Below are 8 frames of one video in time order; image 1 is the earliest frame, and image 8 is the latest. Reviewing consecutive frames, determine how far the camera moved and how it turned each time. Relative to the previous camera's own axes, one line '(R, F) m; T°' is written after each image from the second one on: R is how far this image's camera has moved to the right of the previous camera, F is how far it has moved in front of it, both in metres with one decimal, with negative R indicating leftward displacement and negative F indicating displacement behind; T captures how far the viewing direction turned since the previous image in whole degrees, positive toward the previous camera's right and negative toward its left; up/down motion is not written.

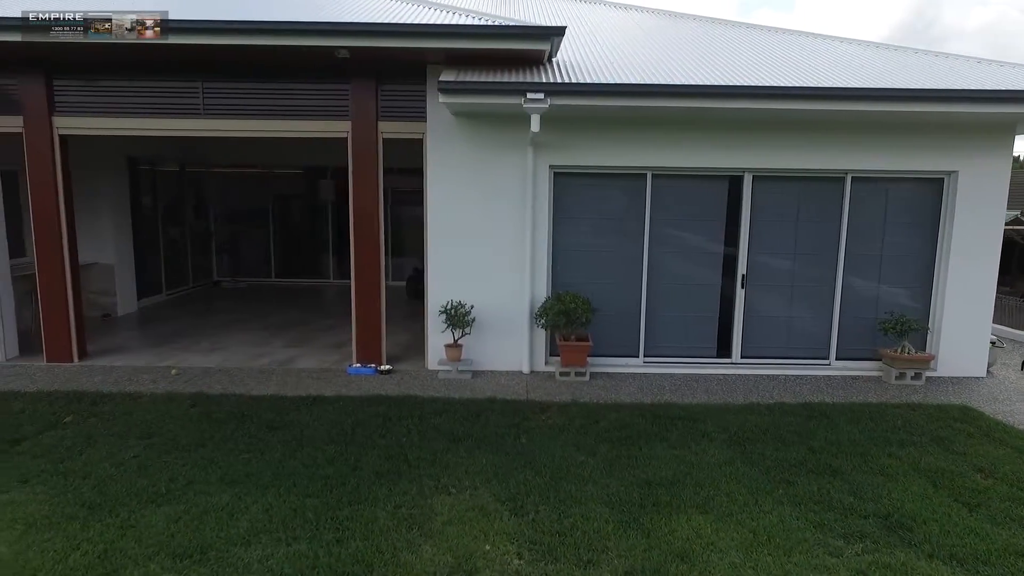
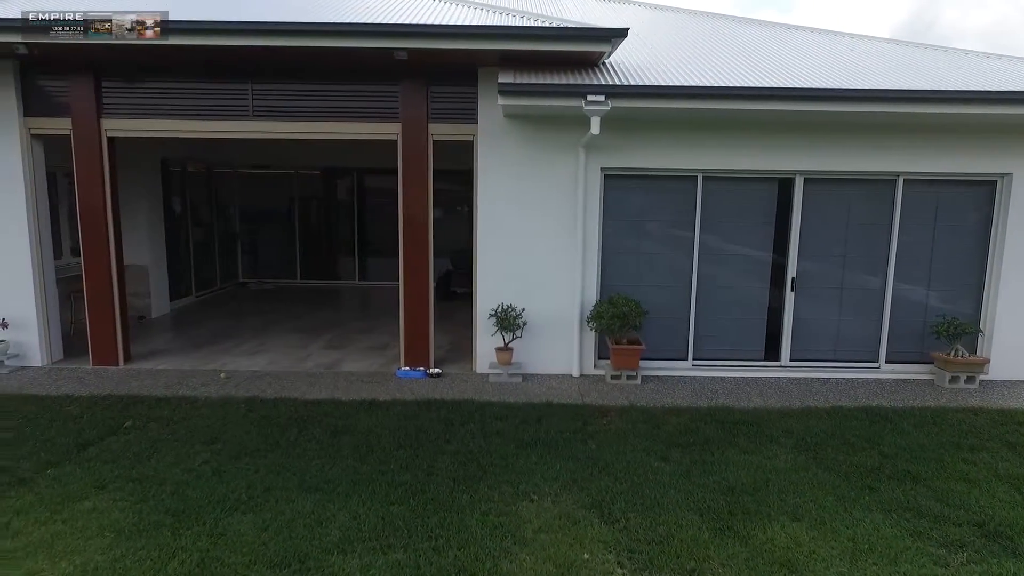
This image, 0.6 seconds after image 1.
(-0.4, 0.0) m; 0°
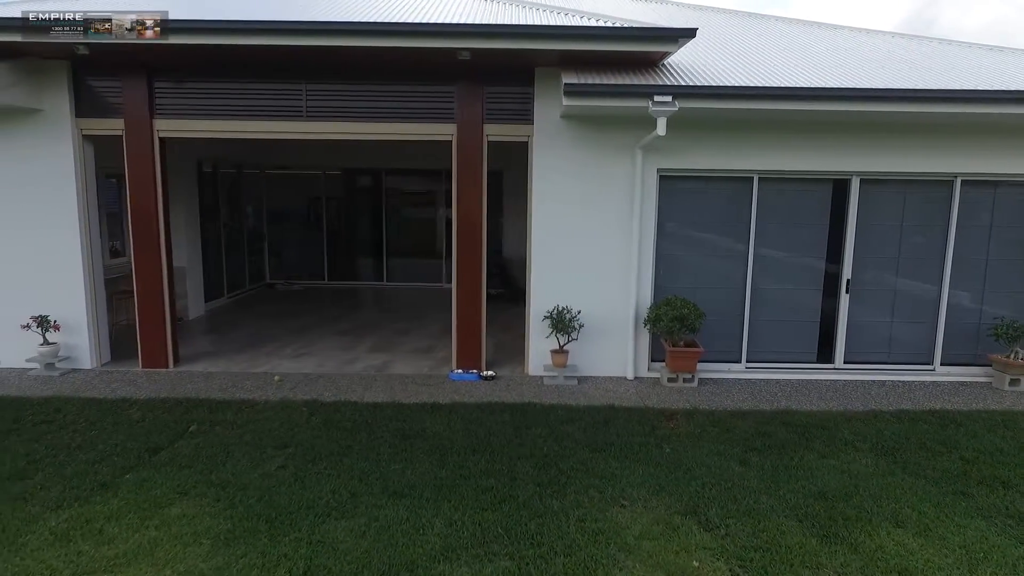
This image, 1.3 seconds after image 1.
(-0.4, 0.0) m; 0°
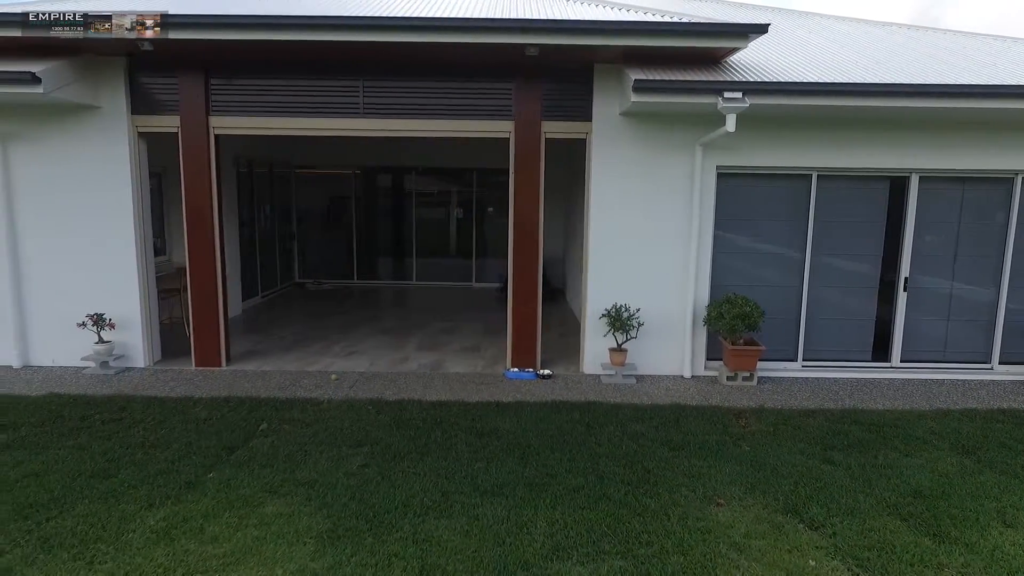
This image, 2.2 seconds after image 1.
(-0.4, 0.0) m; 0°
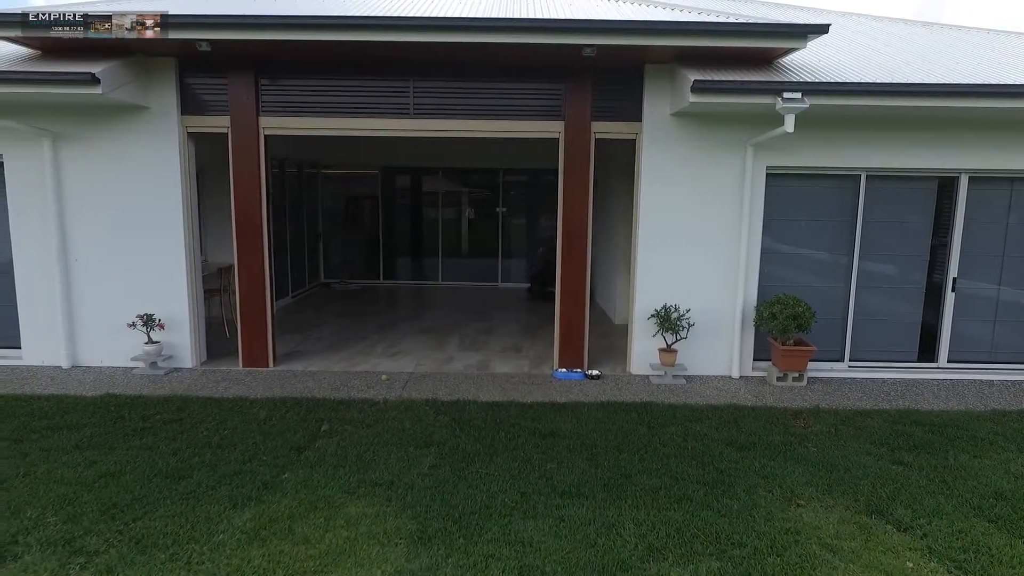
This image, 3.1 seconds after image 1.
(-0.3, 0.0) m; 0°
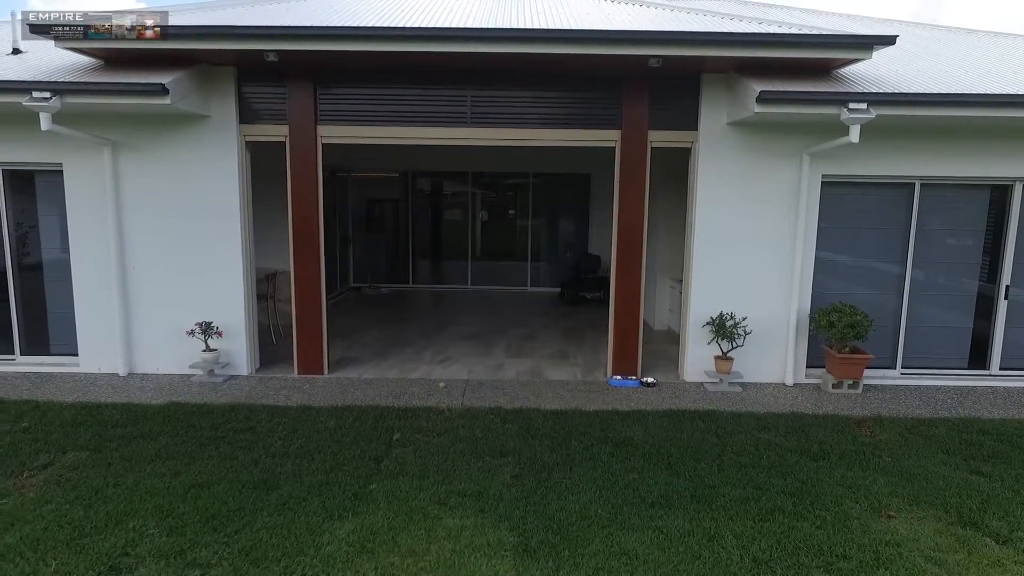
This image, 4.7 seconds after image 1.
(-0.4, 0.0) m; 0°
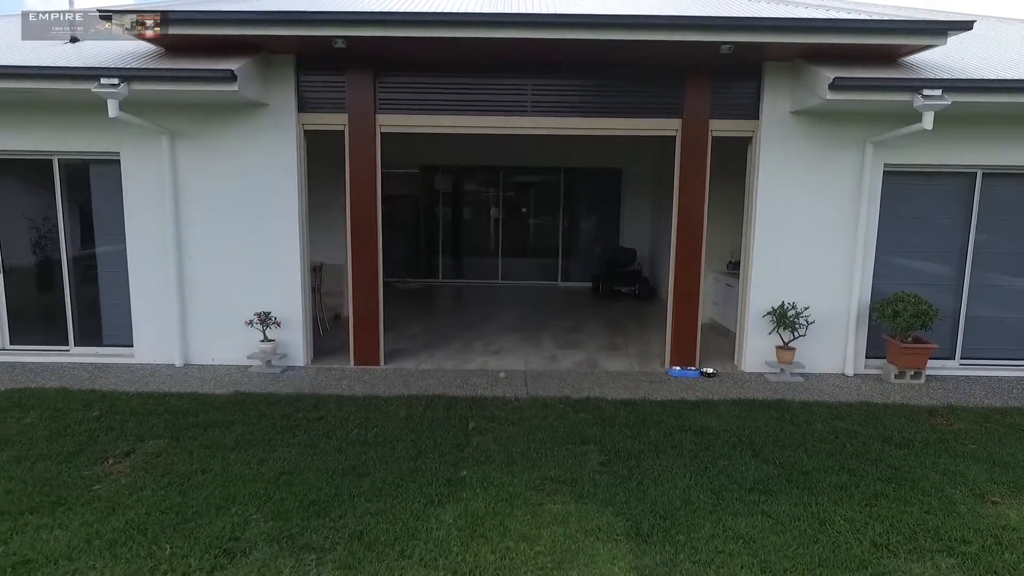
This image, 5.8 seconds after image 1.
(-0.4, 0.0) m; 0°
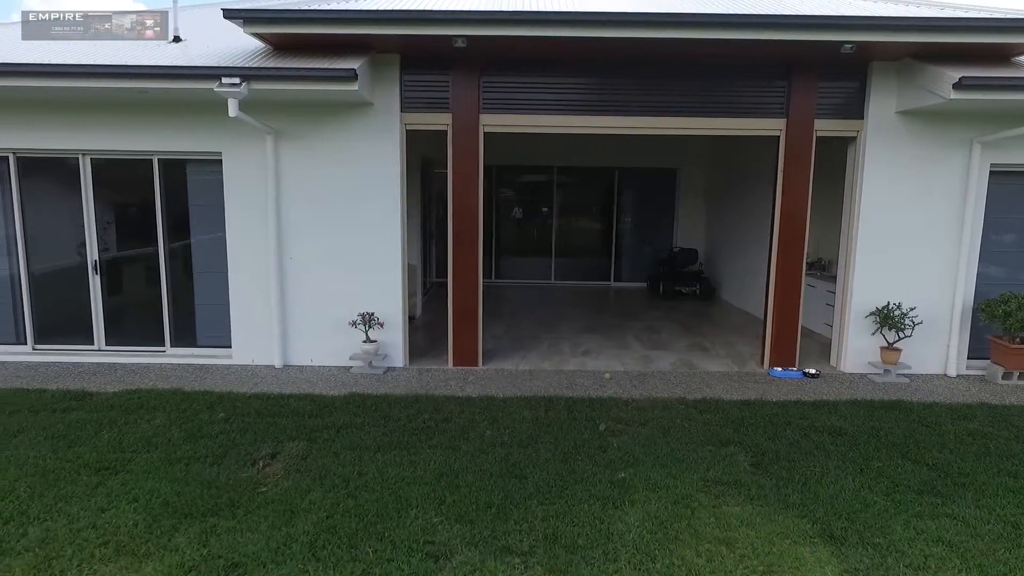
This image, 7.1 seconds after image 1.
(-0.7, 0.0) m; 0°
